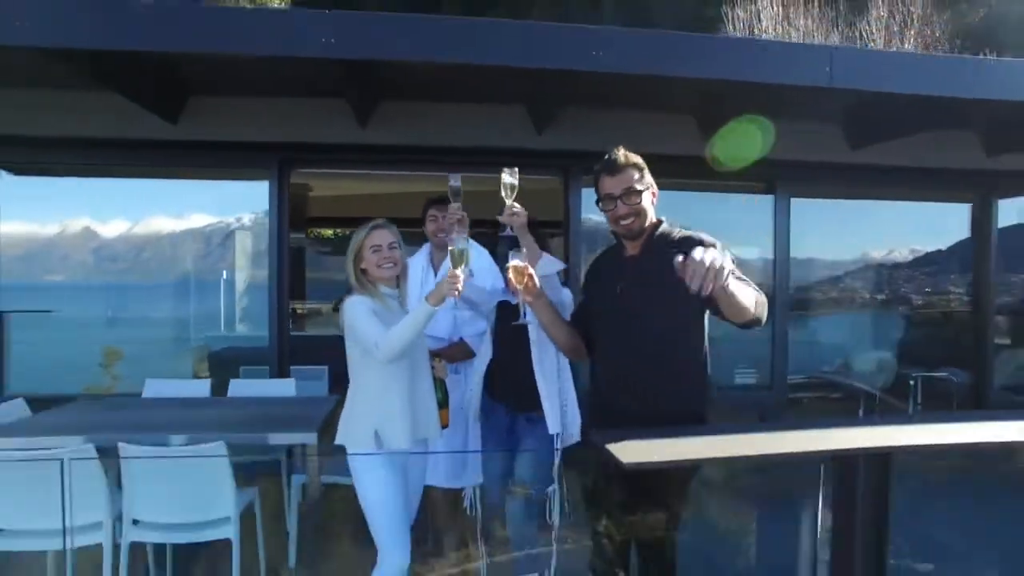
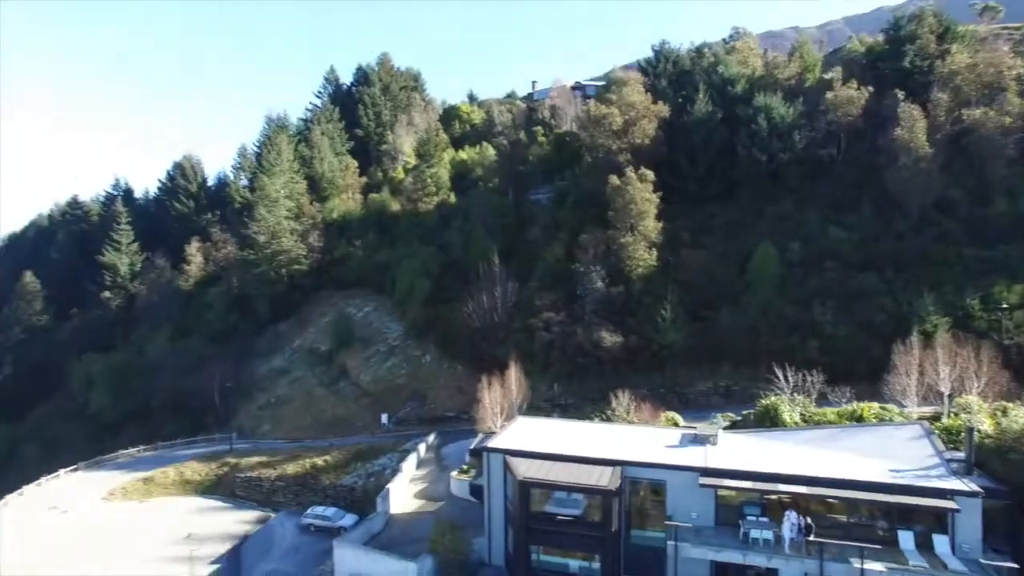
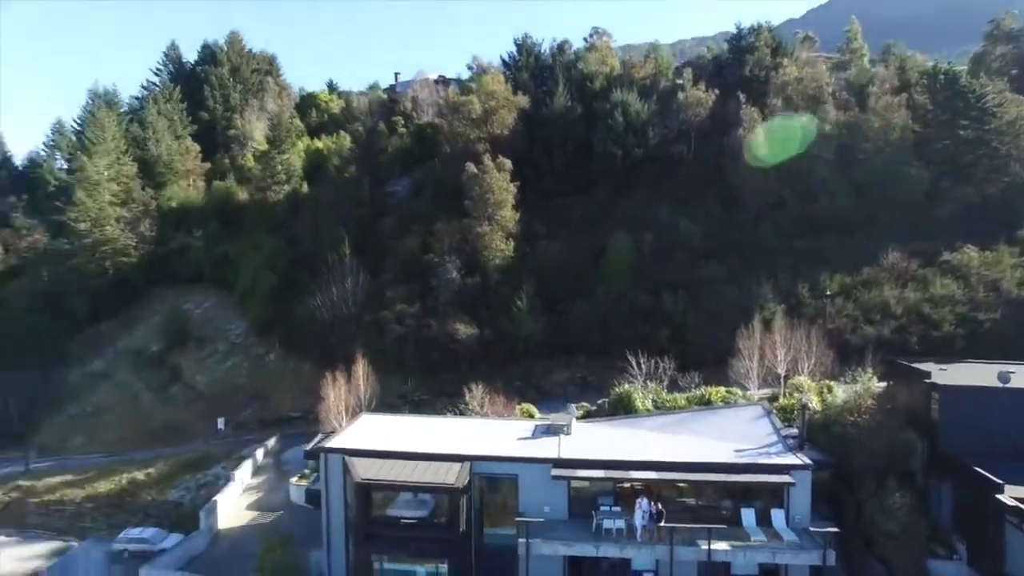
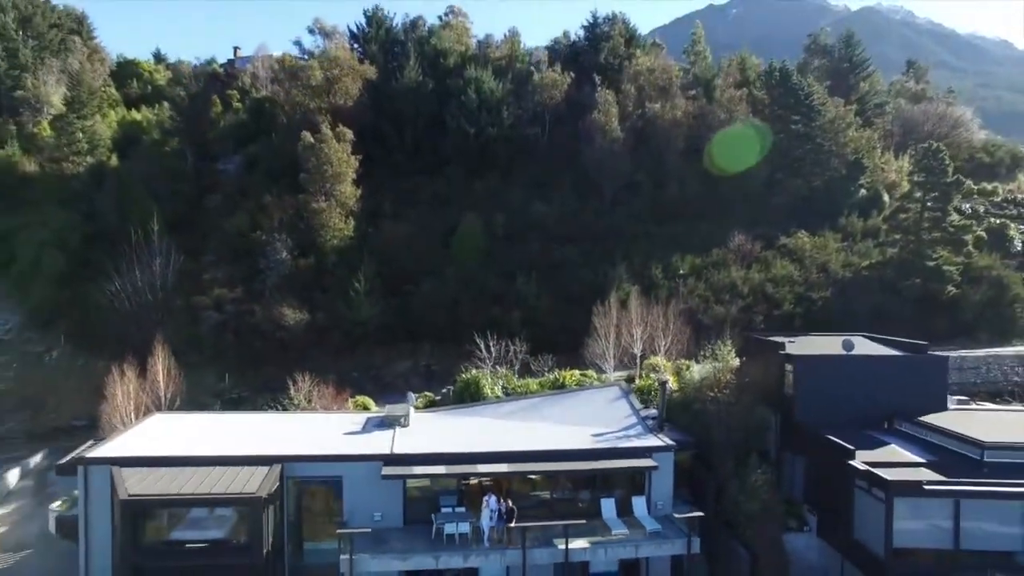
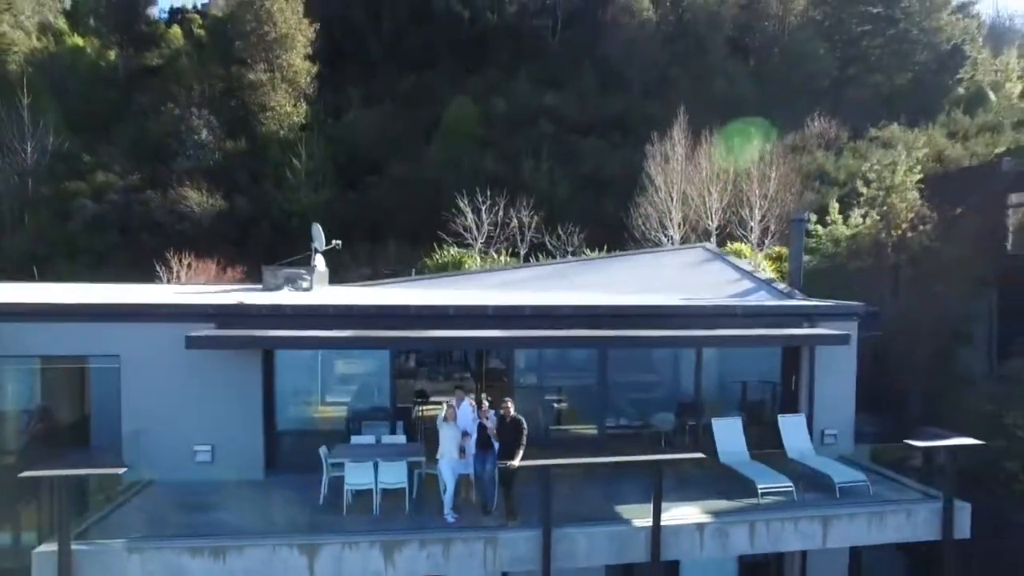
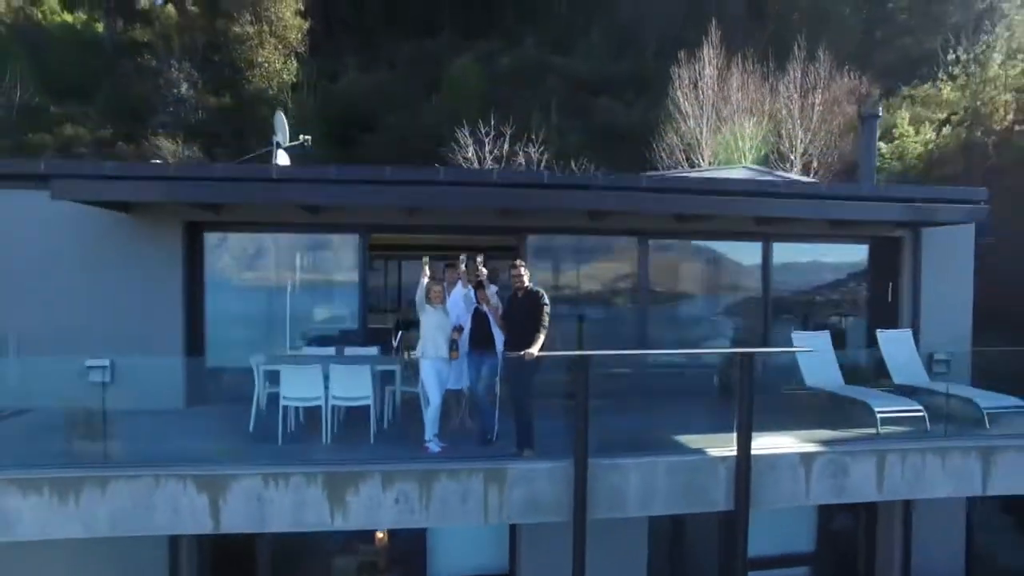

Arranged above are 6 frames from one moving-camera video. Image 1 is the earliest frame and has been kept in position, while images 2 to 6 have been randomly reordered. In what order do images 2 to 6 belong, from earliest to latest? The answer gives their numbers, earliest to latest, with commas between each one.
6, 5, 4, 3, 2
